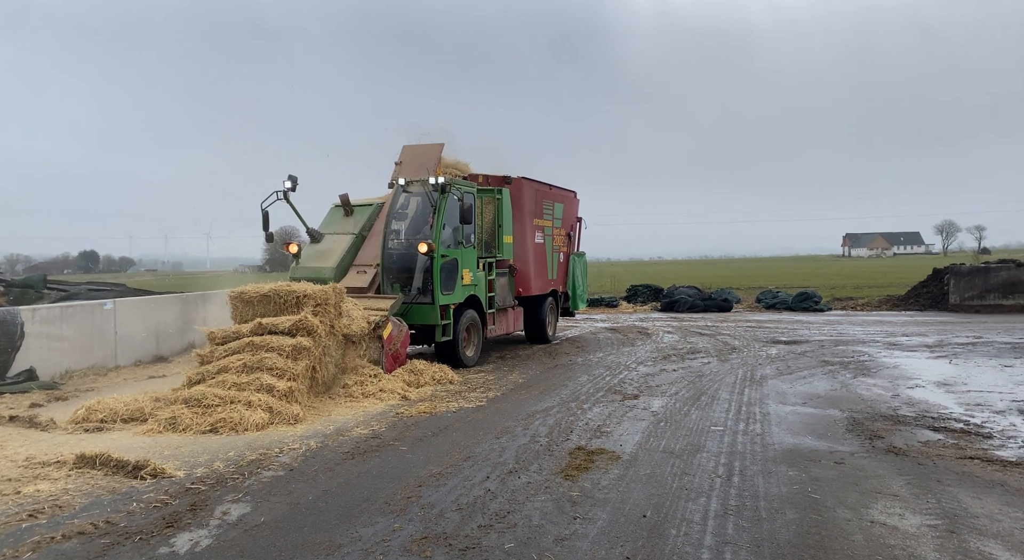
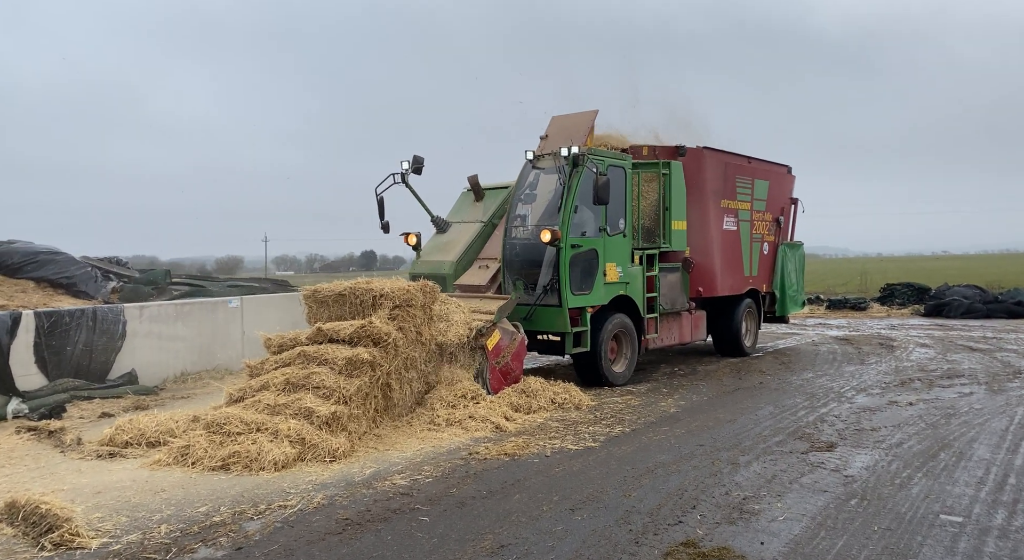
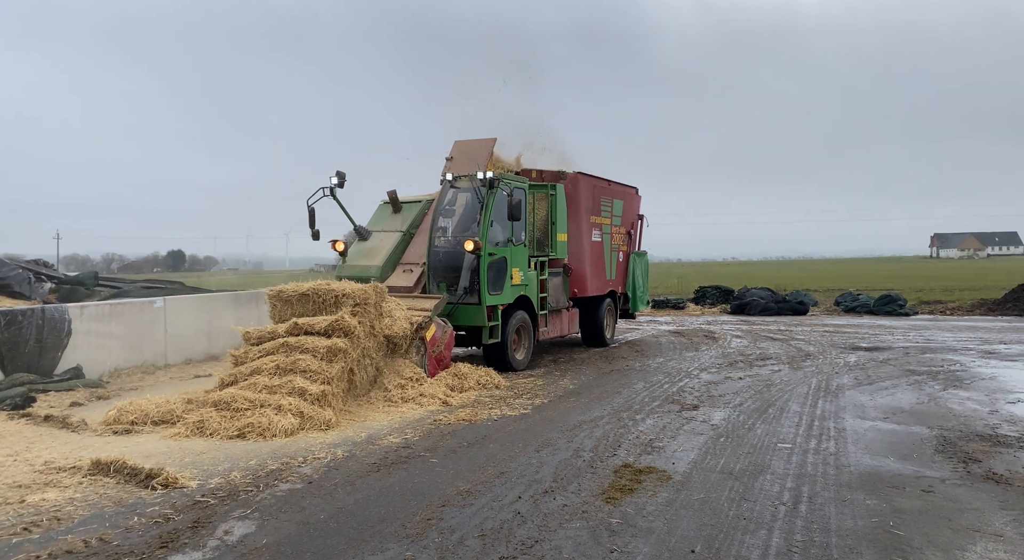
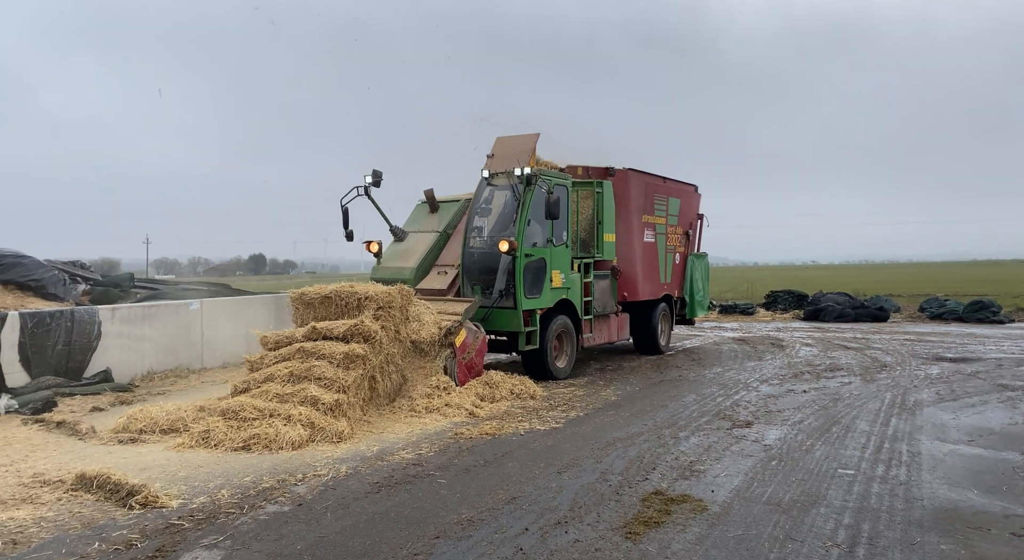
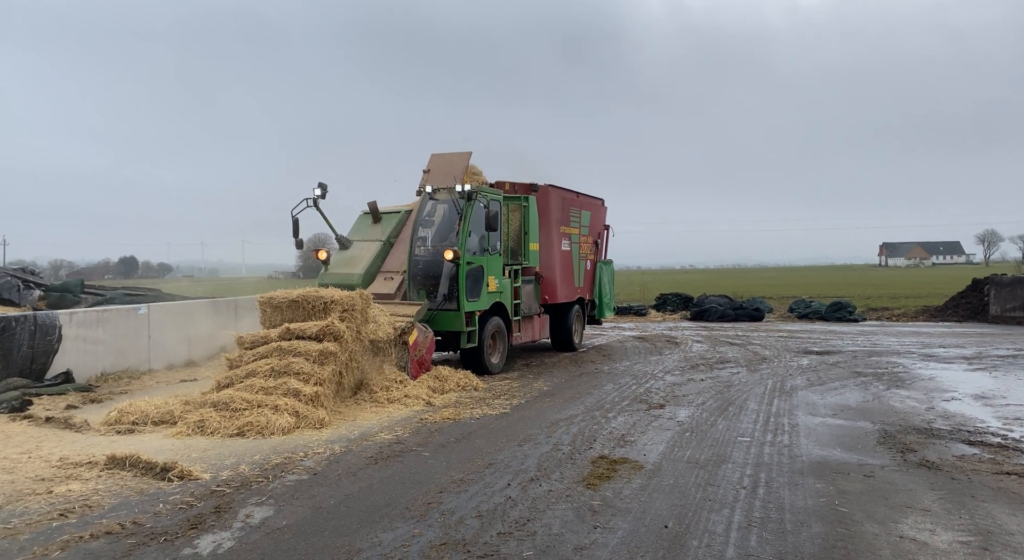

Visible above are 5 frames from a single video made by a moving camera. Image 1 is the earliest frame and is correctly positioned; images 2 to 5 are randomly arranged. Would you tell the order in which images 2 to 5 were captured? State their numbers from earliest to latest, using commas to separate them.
5, 3, 4, 2
